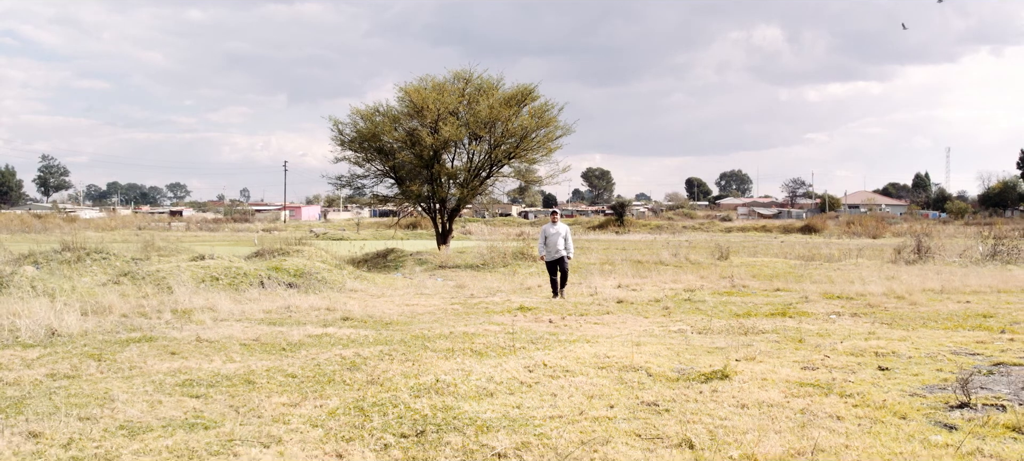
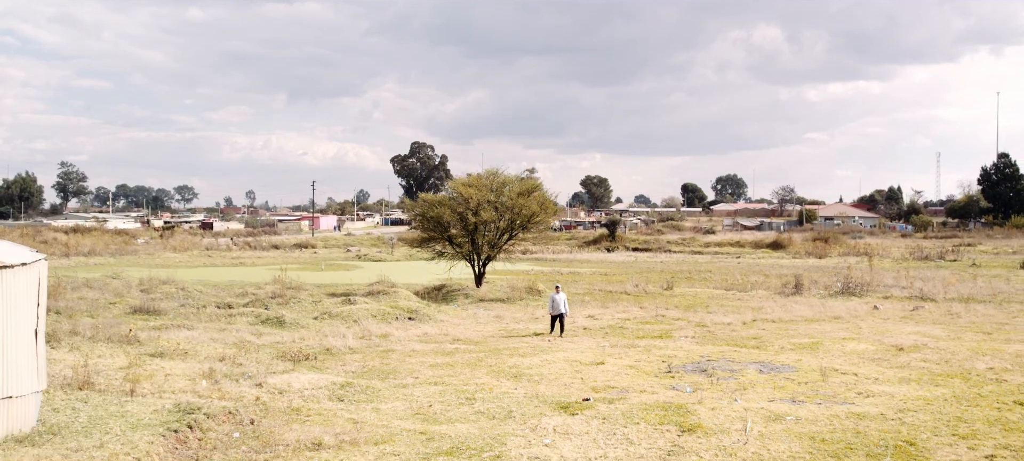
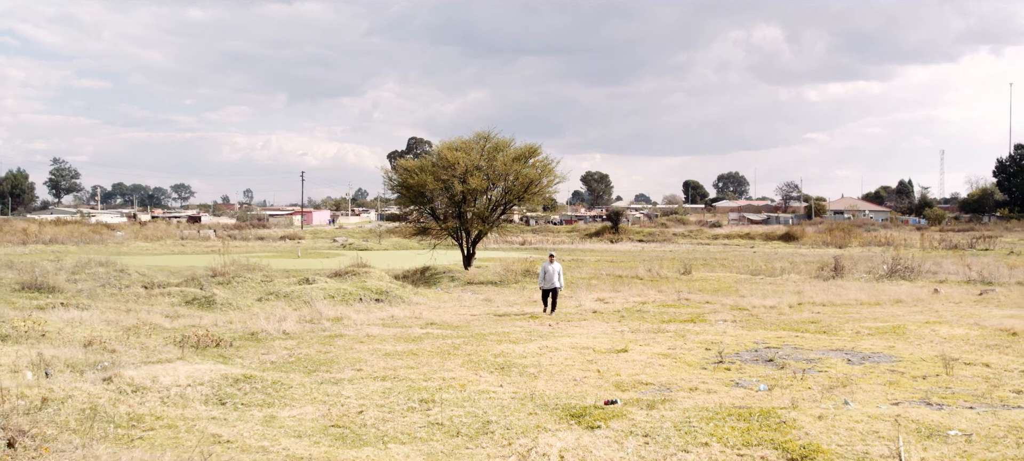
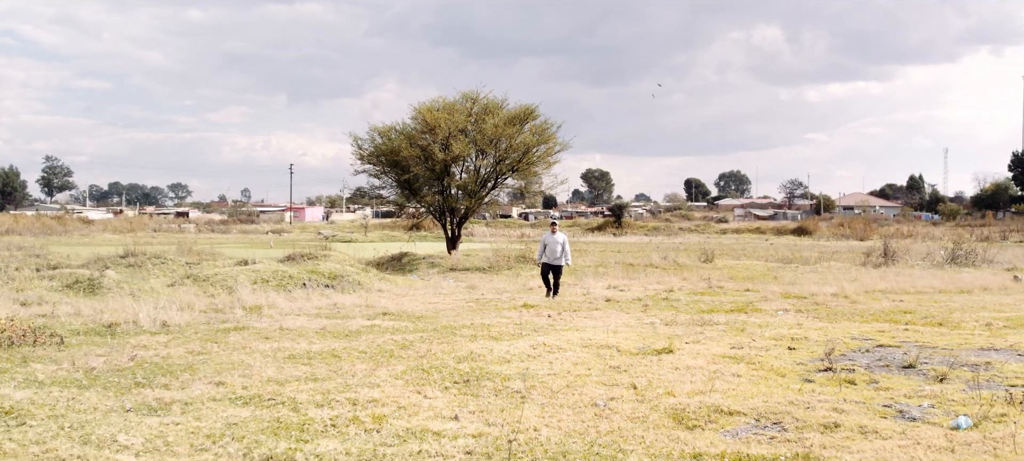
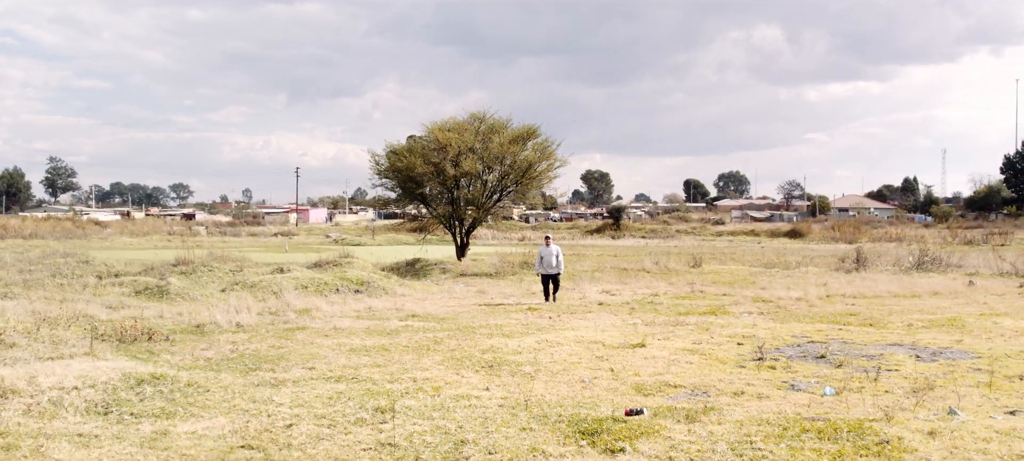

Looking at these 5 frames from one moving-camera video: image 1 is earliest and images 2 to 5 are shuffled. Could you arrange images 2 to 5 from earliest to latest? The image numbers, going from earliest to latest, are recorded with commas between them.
4, 5, 3, 2
